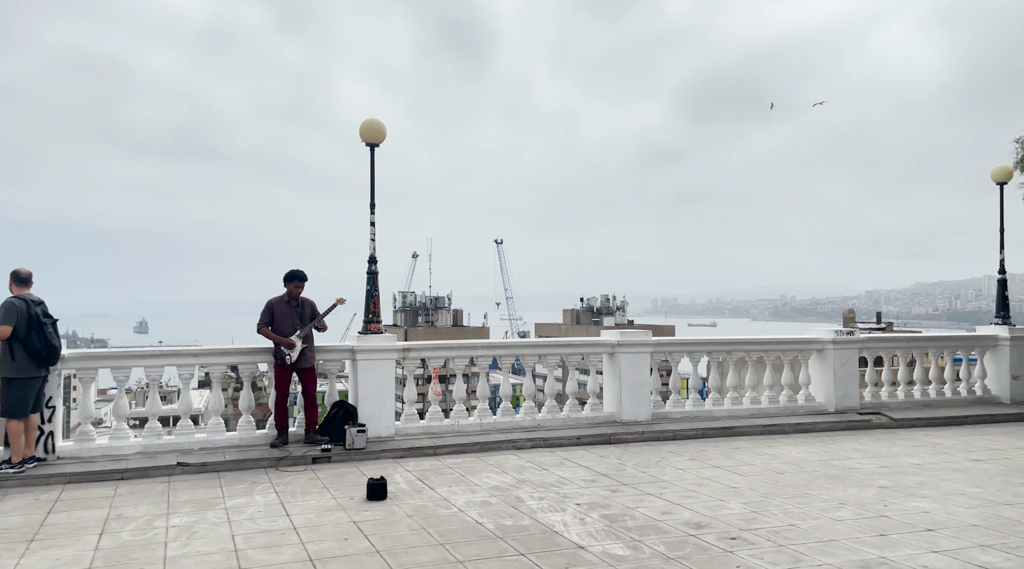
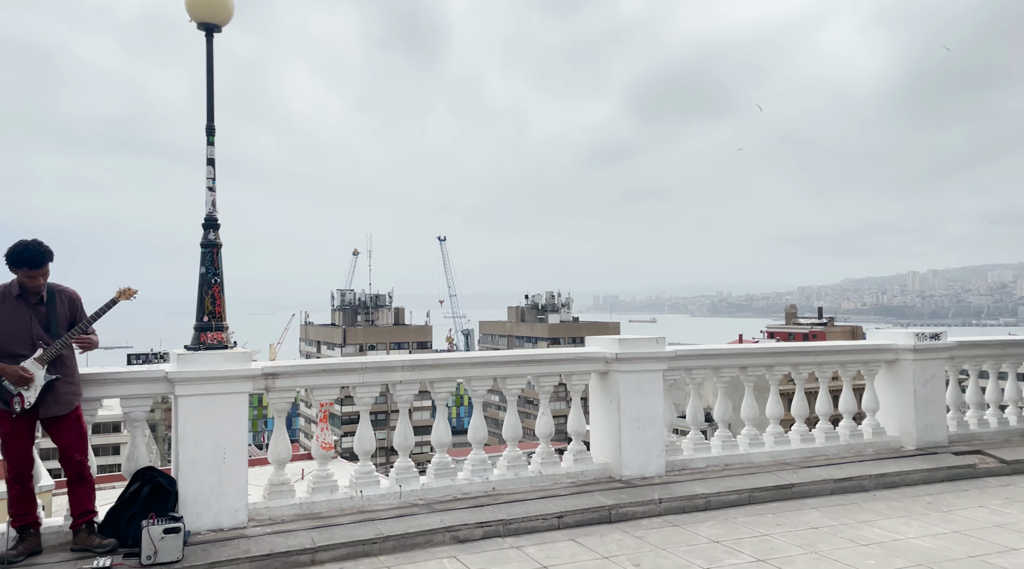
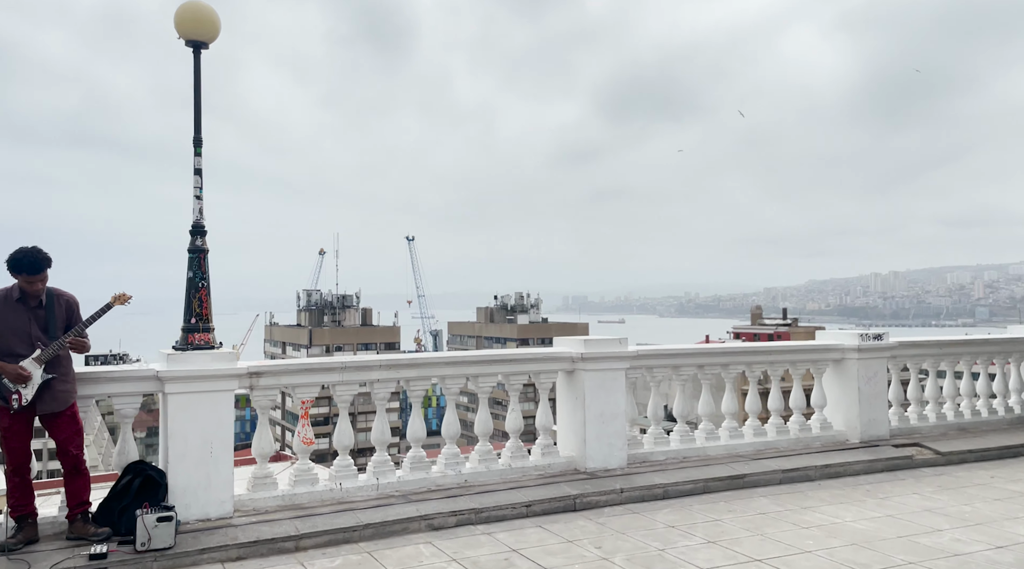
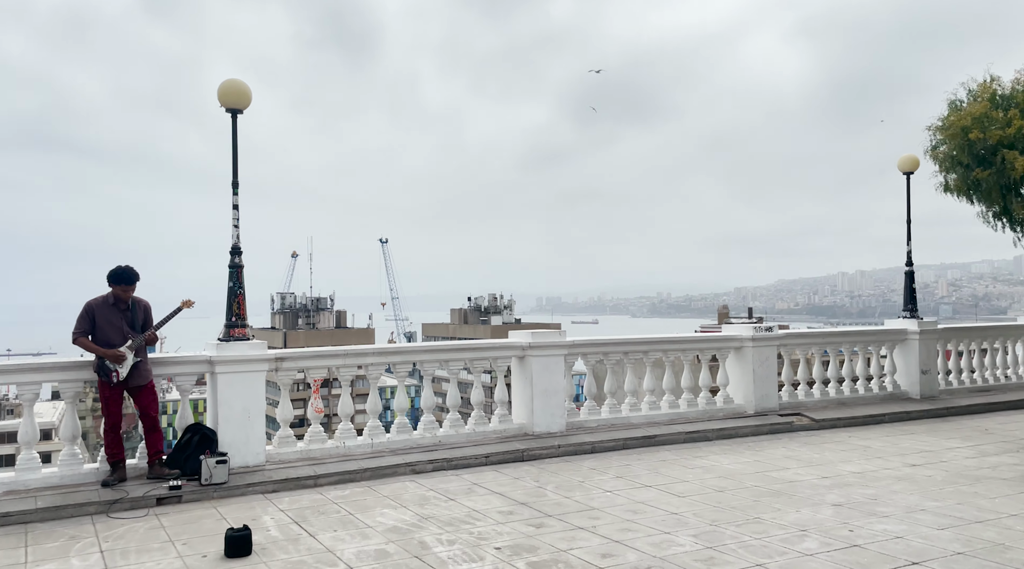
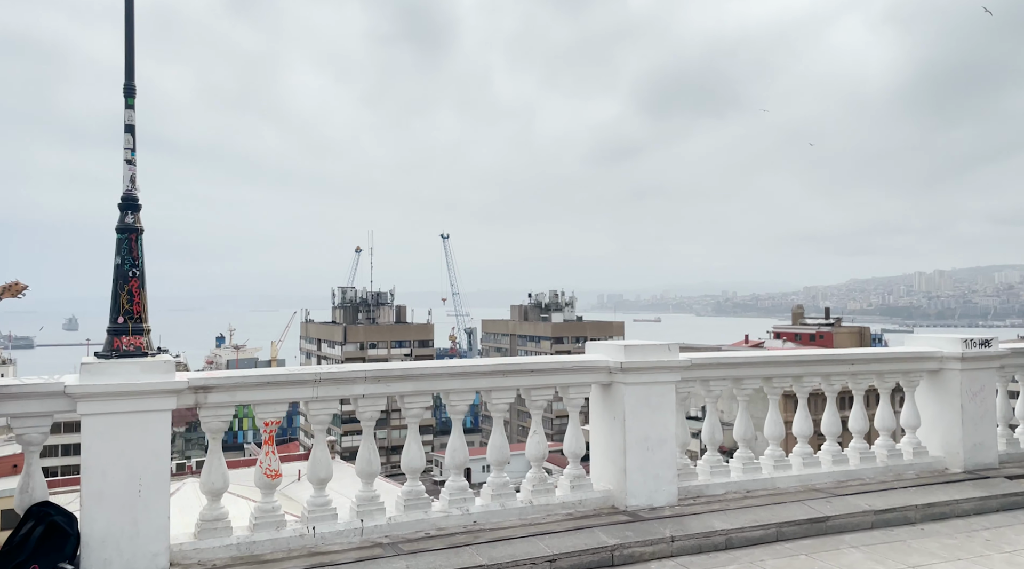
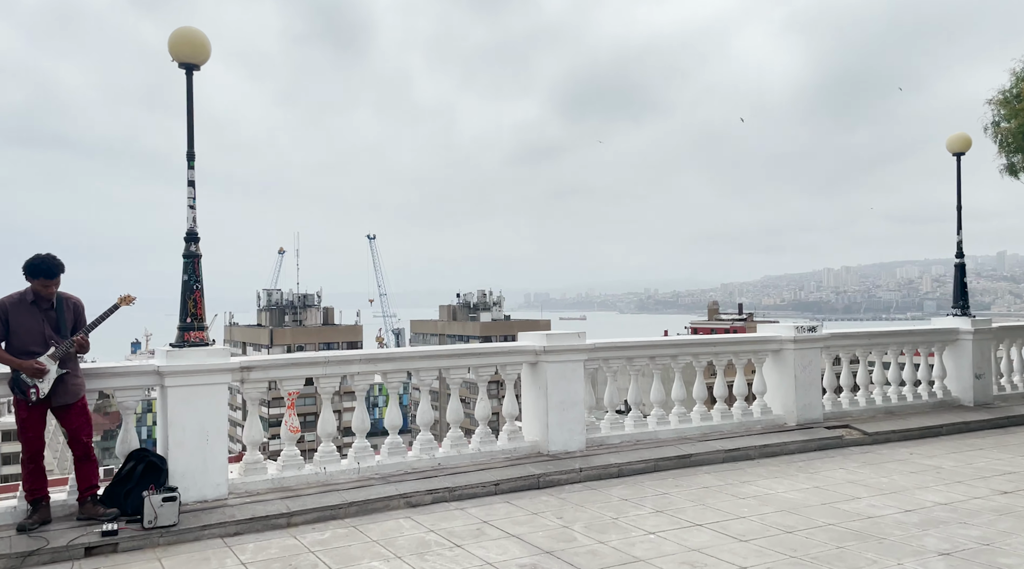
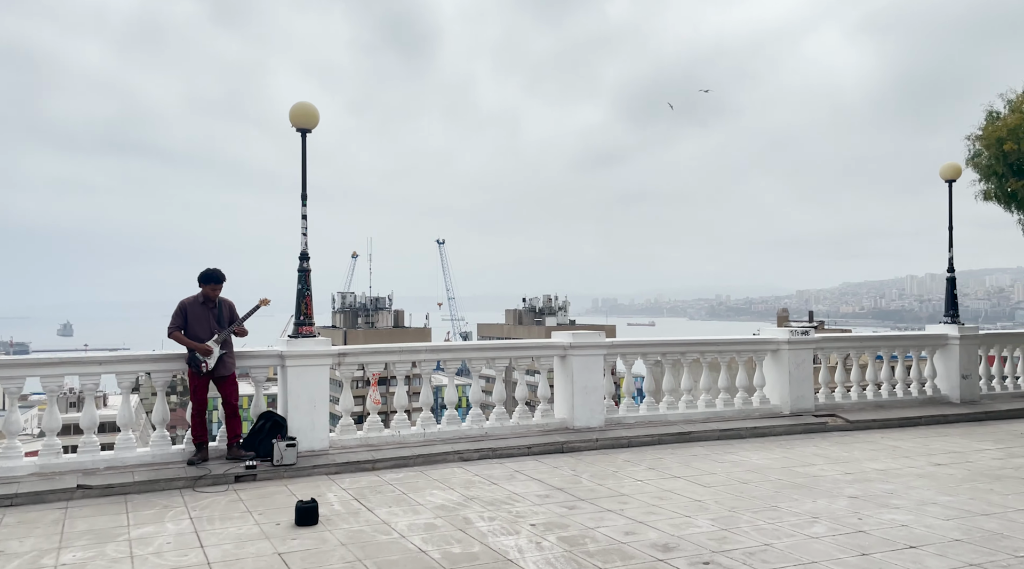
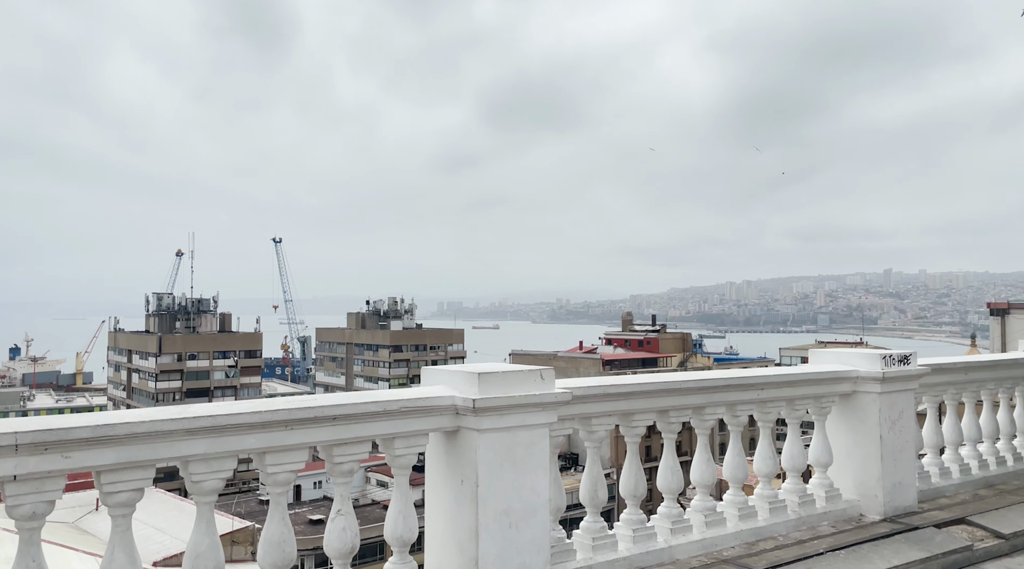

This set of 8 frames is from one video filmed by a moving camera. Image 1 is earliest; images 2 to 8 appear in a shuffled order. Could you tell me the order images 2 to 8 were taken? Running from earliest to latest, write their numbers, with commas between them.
7, 4, 6, 3, 2, 5, 8
